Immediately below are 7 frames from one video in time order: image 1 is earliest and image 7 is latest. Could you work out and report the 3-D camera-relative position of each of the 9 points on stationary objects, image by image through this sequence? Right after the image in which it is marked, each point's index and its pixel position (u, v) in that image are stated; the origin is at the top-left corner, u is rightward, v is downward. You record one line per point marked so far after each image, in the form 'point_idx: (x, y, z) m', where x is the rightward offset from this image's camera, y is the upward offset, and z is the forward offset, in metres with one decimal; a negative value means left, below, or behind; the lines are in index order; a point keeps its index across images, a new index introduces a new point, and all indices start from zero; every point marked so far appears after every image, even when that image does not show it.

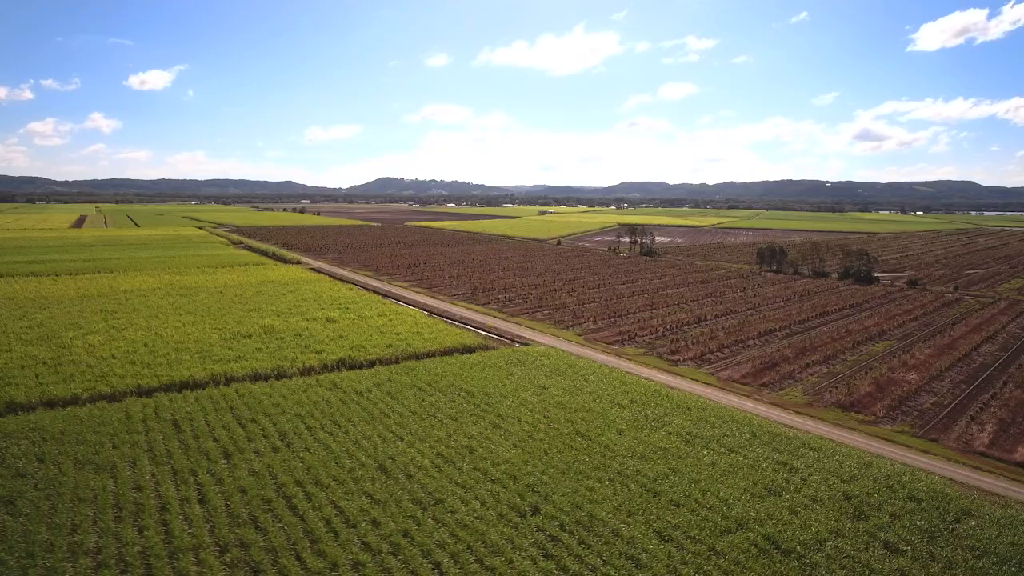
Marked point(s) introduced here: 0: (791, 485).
0: (+5.3, -3.7, +10.8) m
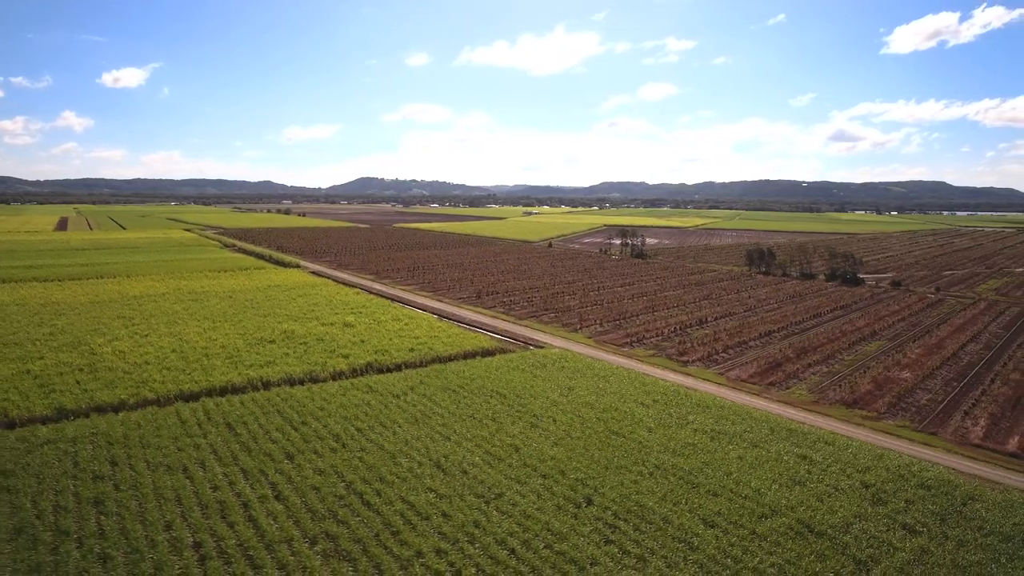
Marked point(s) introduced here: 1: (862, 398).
0: (+6.3, -3.9, +11.9) m
1: (+11.1, -3.5, +18.0) m
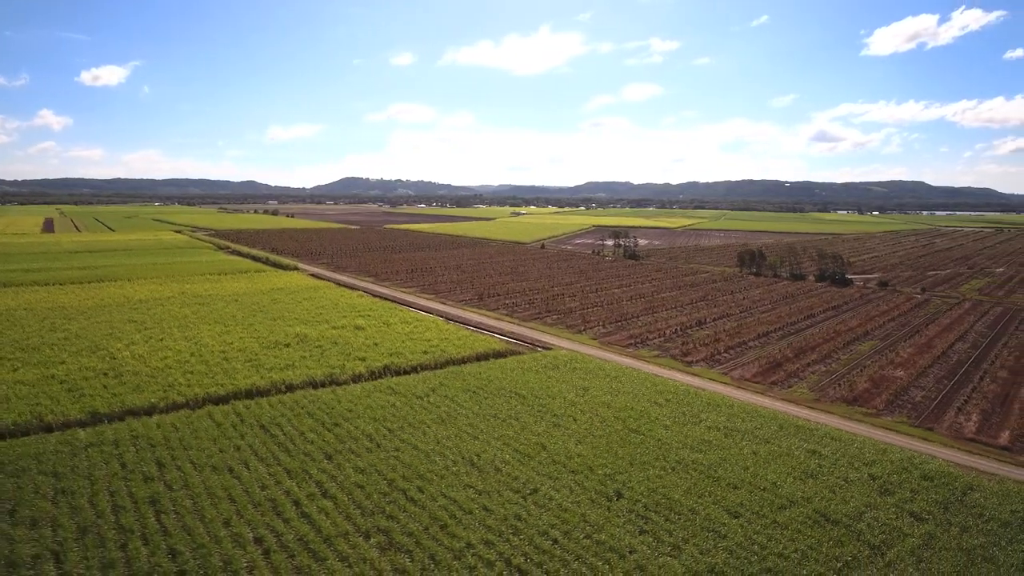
0: (+7.0, -4.0, +12.7) m
1: (+11.6, -3.6, +18.9) m
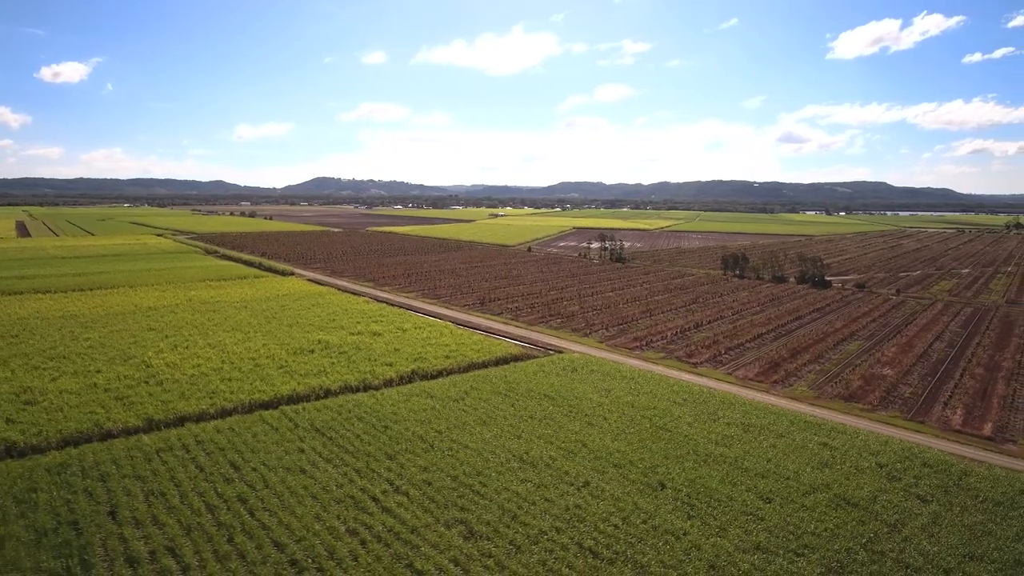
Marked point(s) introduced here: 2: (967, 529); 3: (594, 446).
0: (+8.1, -4.3, +14.2) m
1: (+12.5, -3.8, +20.7) m
2: (+8.9, -4.7, +11.2) m
3: (+2.1, -4.1, +14.8) m
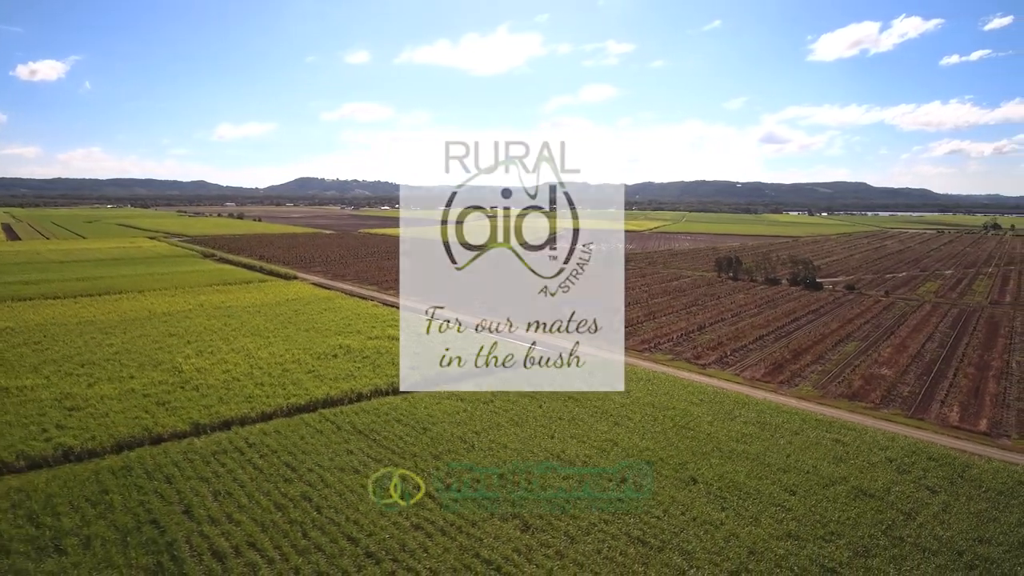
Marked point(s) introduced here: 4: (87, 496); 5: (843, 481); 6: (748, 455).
0: (+9.1, -4.5, +15.4) m
1: (+13.3, -4.0, +21.9) m
2: (+10.0, -4.9, +12.3) m
3: (+3.1, -4.3, +15.7) m
4: (-9.5, -4.6, +12.7) m
5: (+8.0, -4.7, +13.8) m
6: (+6.3, -4.5, +15.1) m
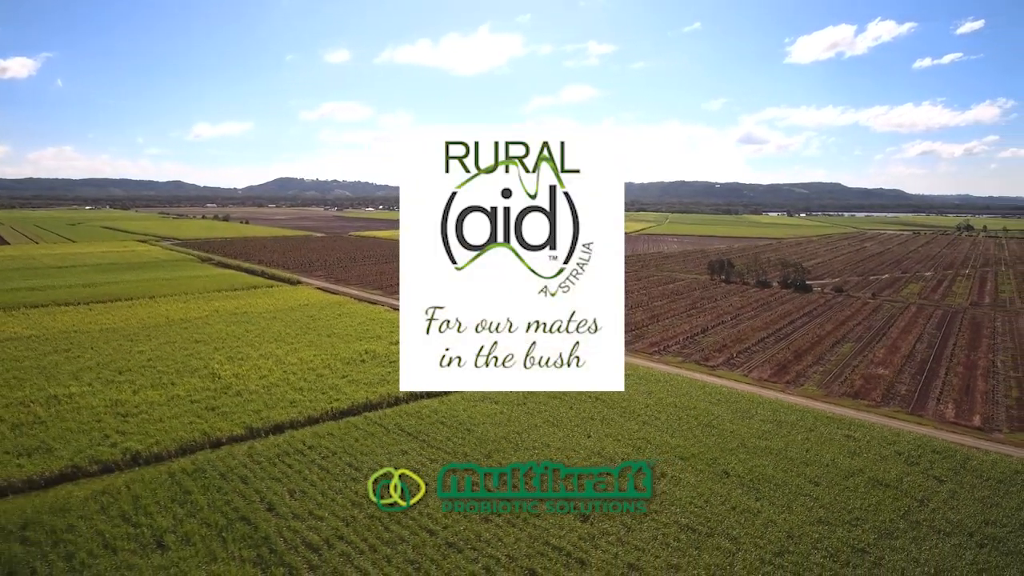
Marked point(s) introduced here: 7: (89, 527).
0: (+10.4, -4.7, +16.8) m
1: (+14.4, -4.3, +23.5) m
2: (+11.3, -5.2, +13.8) m
3: (+4.3, -4.6, +17.0) m
4: (-8.1, -5.0, +13.6) m
5: (+9.3, -4.9, +15.2) m
6: (+7.5, -4.7, +16.5) m
7: (-9.1, -5.2, +12.3) m
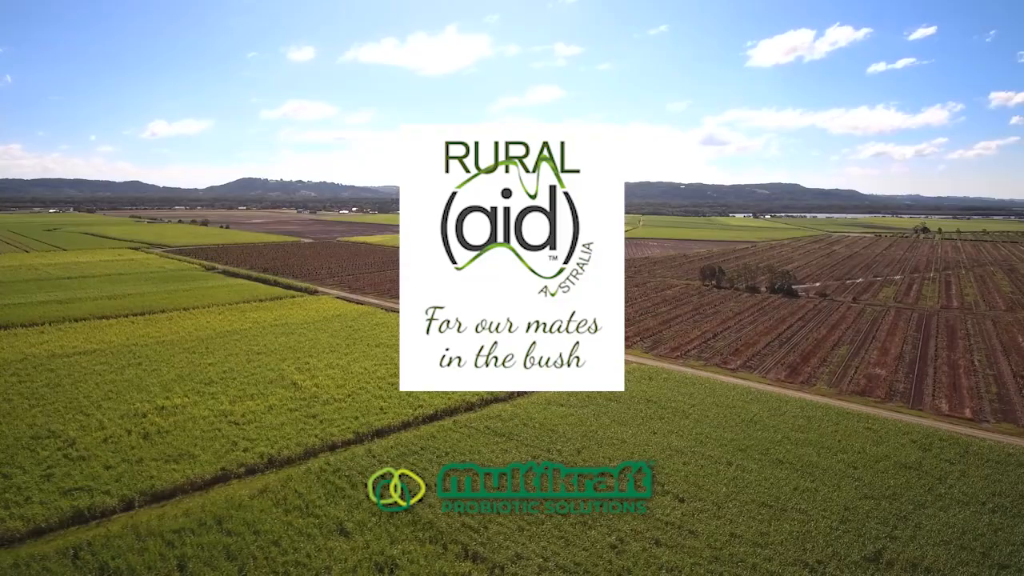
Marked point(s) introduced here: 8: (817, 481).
0: (+13.1, -5.3, +20.1) m
1: (+16.8, -4.8, +27.0) m
2: (+14.3, -5.8, +17.2) m
3: (+7.1, -5.3, +20.0) m
4: (-5.2, -5.7, +15.9) m
5: (+12.1, -5.5, +18.5) m
6: (+10.3, -5.3, +19.7) m
7: (-6.1, -5.9, +14.6) m
8: (+9.0, -5.7, +16.8) m
